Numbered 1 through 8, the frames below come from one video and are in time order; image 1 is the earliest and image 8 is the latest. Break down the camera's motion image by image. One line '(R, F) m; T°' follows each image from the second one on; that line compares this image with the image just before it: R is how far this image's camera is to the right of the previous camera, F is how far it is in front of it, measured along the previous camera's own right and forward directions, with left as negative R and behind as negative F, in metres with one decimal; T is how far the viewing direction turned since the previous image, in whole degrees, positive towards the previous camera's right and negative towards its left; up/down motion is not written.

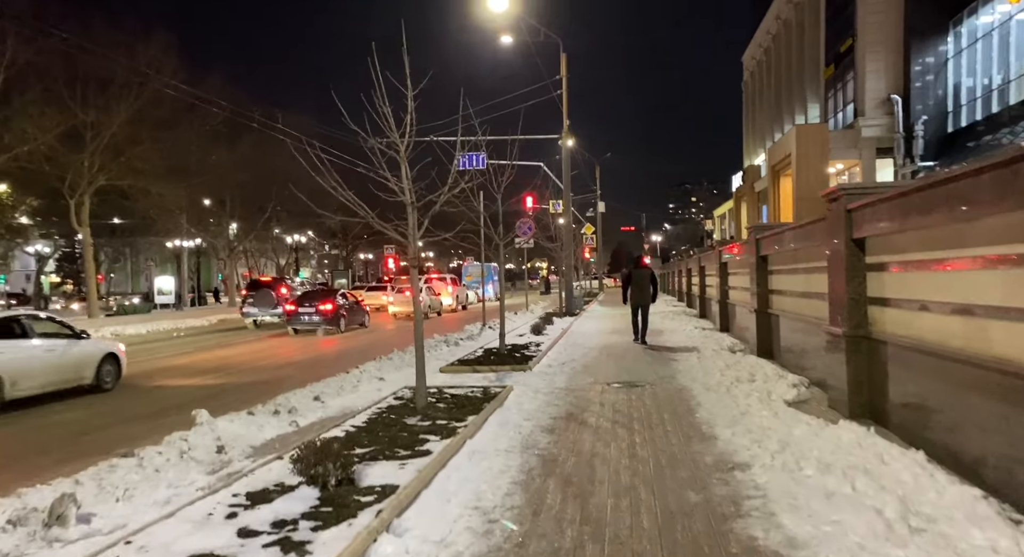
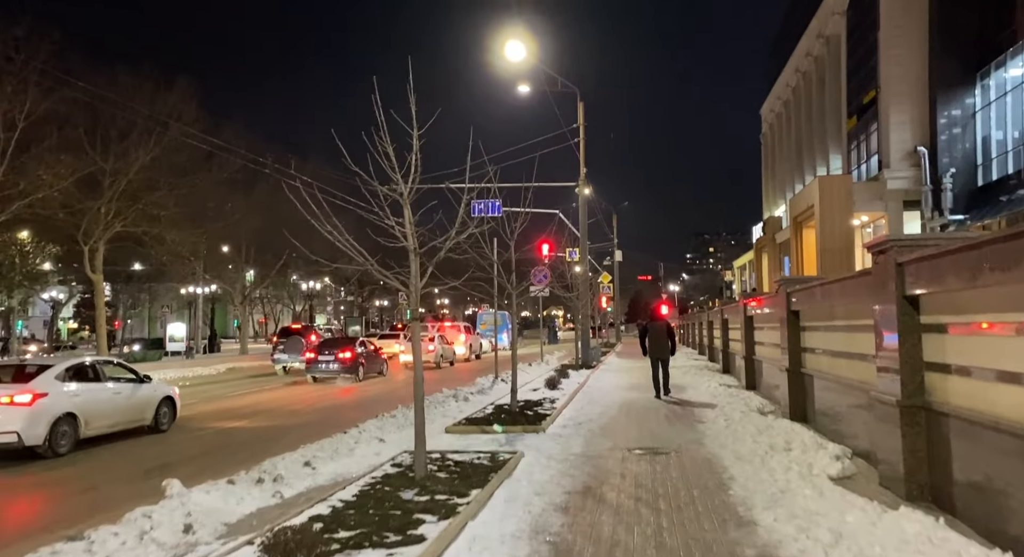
(0.0, +0.8) m; -1°
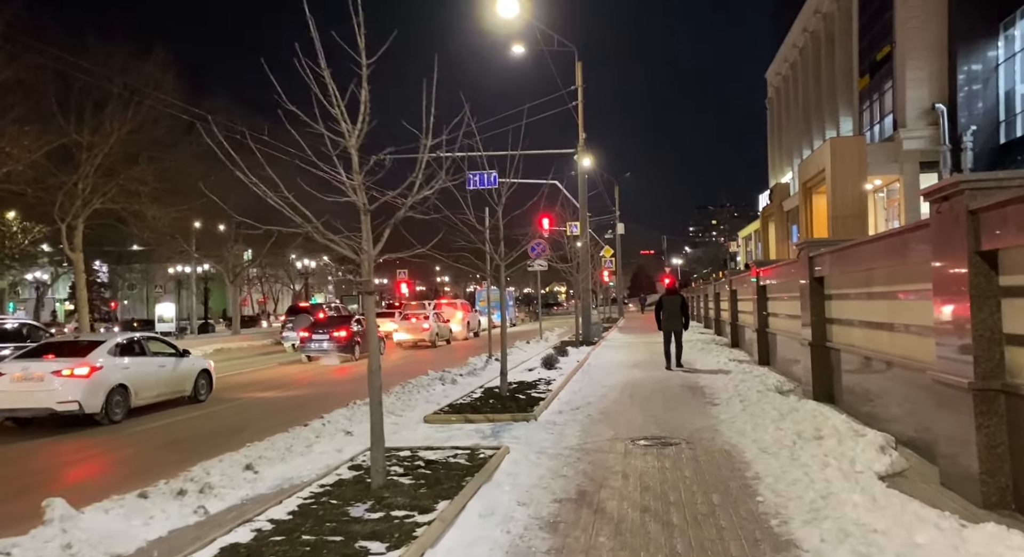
(+0.2, +1.4) m; 0°
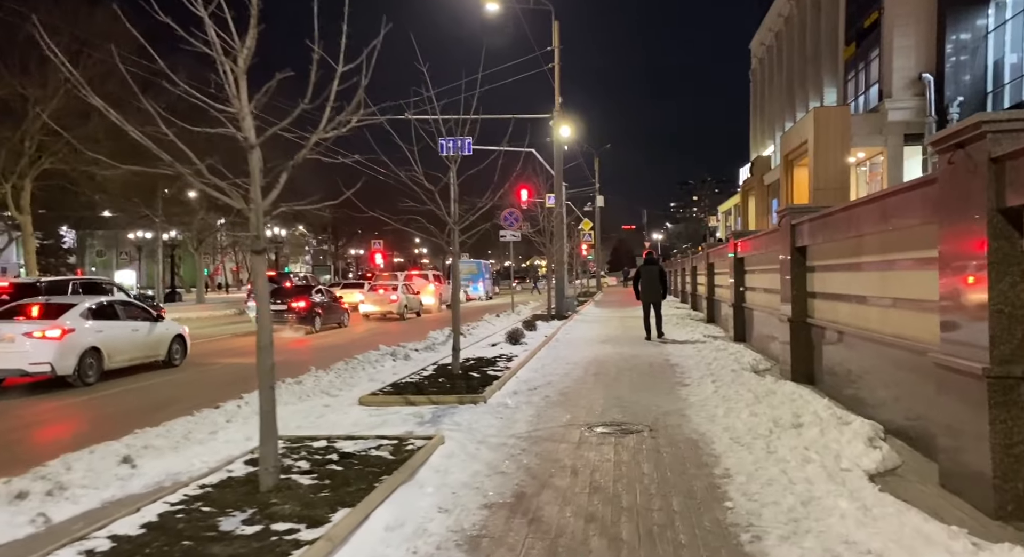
(+0.4, +1.1) m; +1°
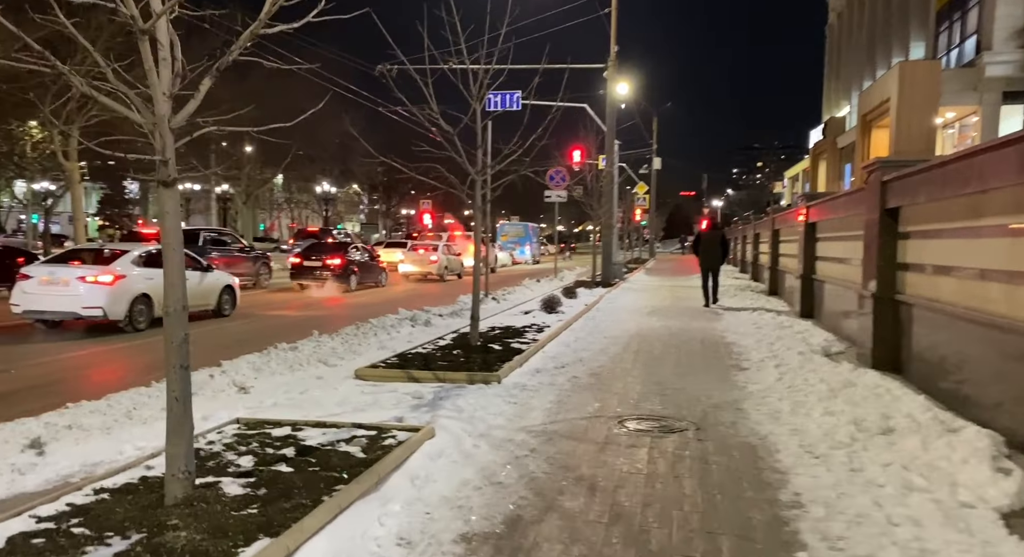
(+0.3, +1.4) m; -4°
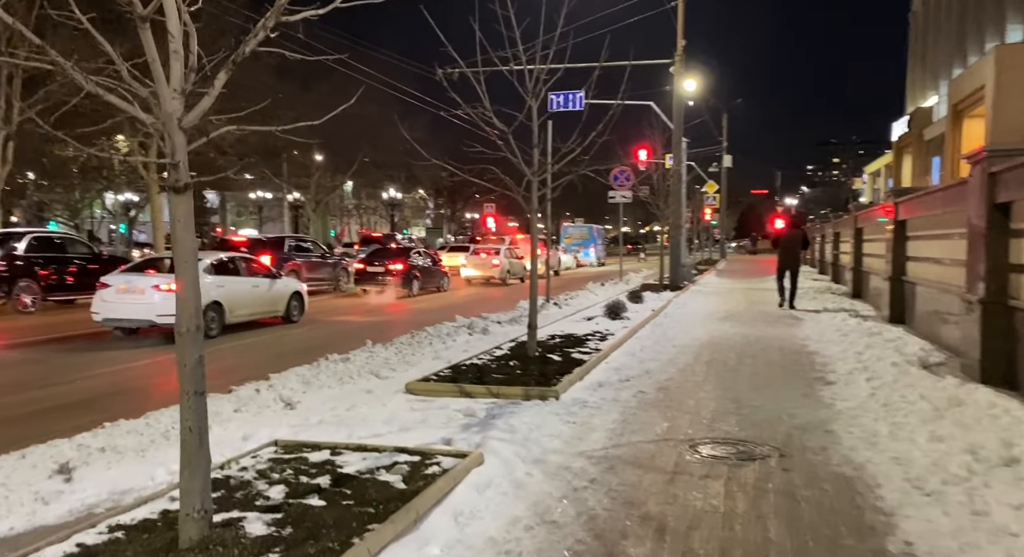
(+0.1, +0.5) m; -5°
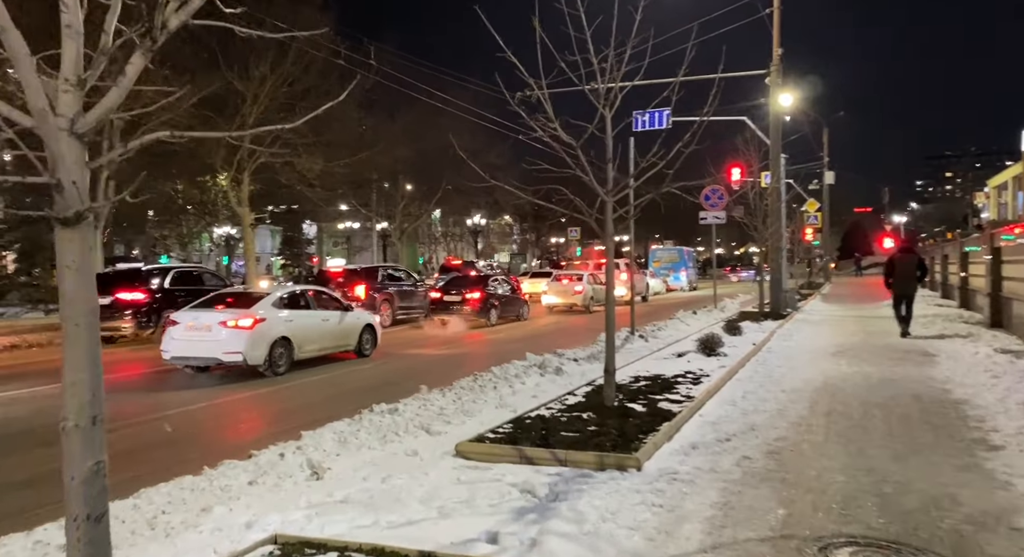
(+0.1, +1.2) m; -7°
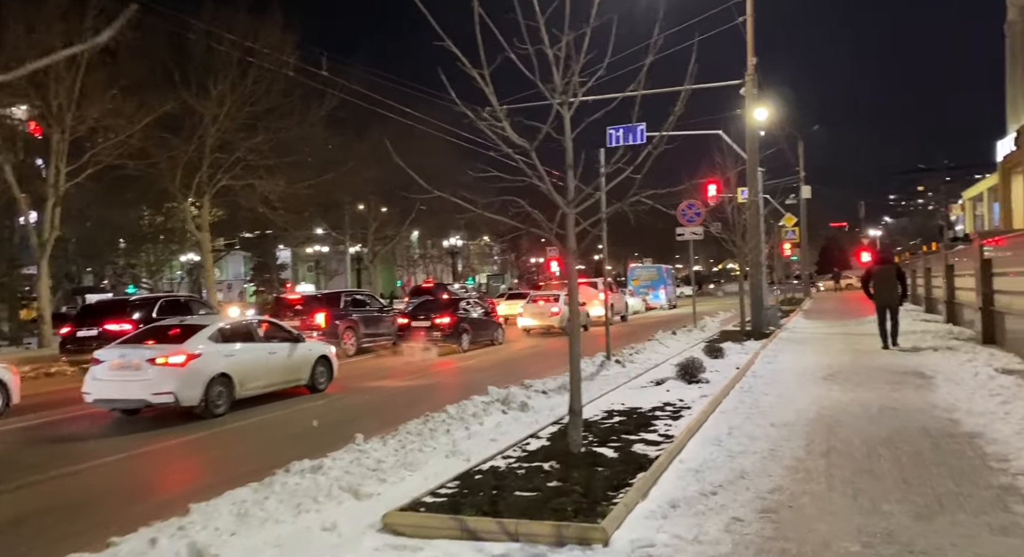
(+0.3, +1.0) m; +2°
